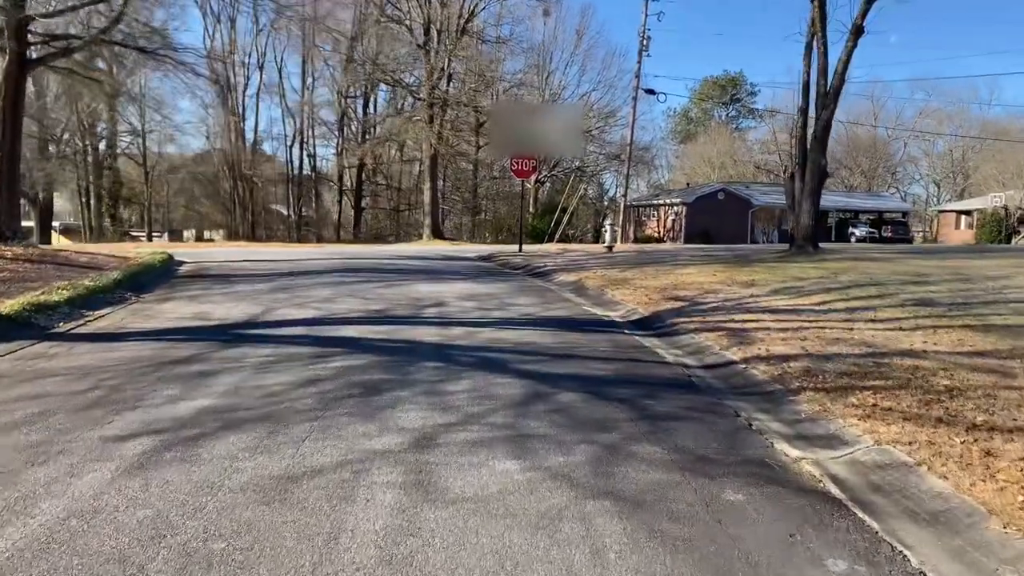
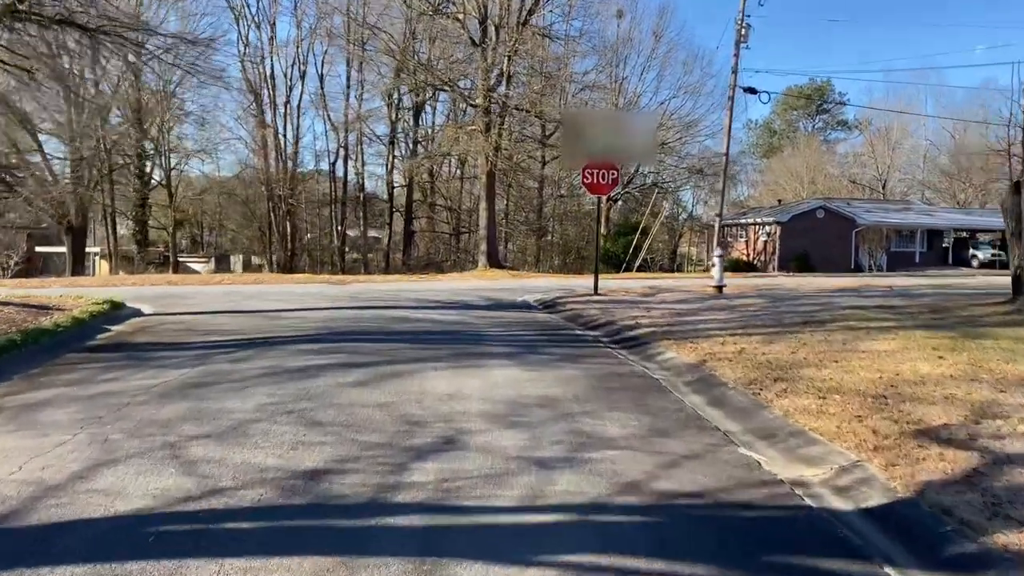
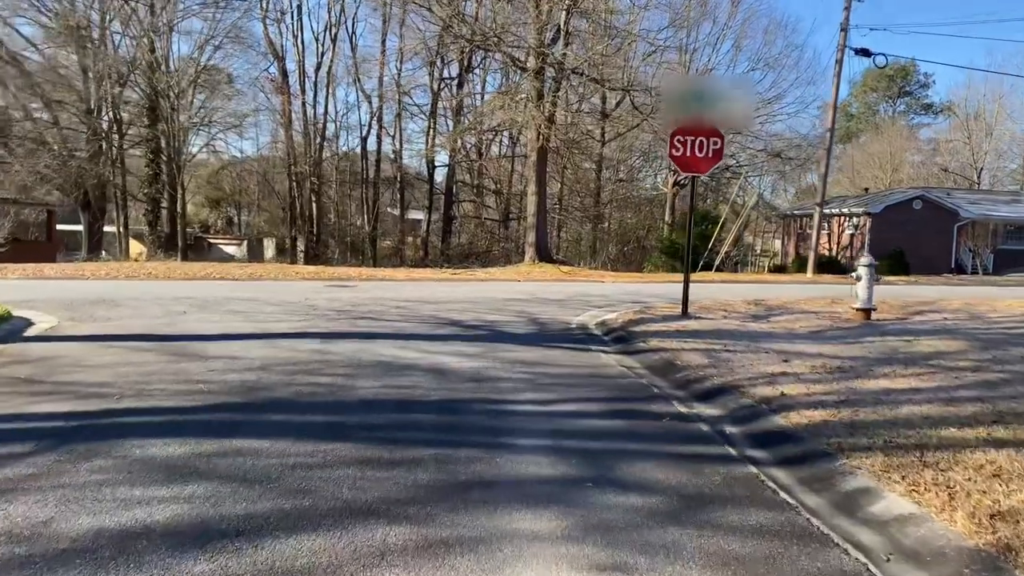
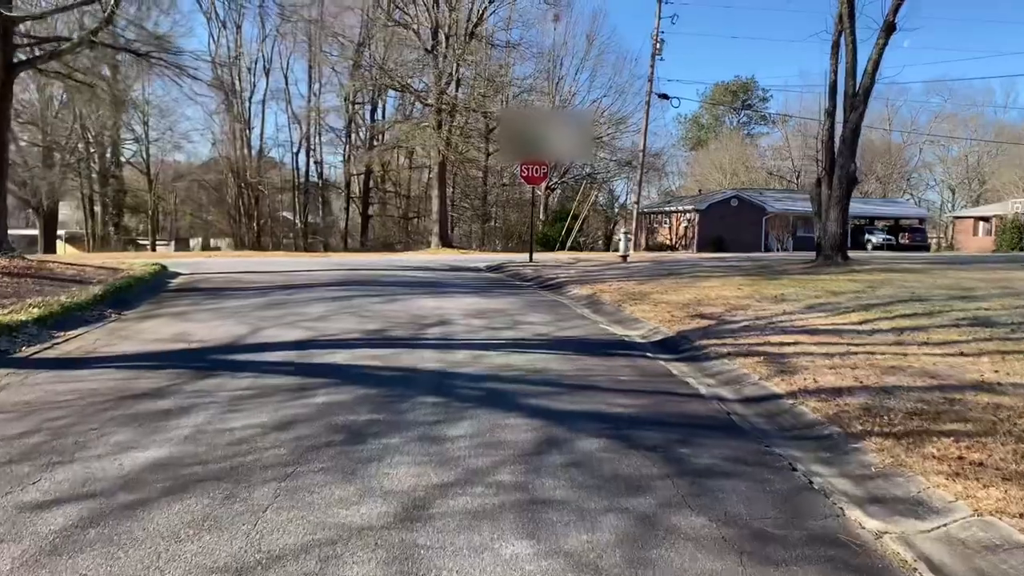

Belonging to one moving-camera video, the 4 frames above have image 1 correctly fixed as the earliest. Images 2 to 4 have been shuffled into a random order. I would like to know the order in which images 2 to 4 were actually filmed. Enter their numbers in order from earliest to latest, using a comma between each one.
4, 2, 3
